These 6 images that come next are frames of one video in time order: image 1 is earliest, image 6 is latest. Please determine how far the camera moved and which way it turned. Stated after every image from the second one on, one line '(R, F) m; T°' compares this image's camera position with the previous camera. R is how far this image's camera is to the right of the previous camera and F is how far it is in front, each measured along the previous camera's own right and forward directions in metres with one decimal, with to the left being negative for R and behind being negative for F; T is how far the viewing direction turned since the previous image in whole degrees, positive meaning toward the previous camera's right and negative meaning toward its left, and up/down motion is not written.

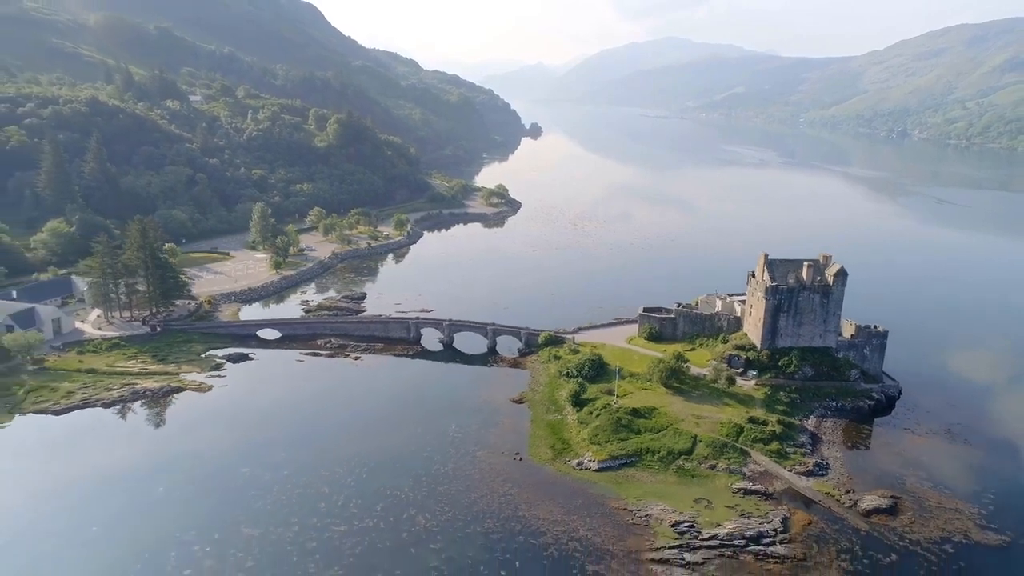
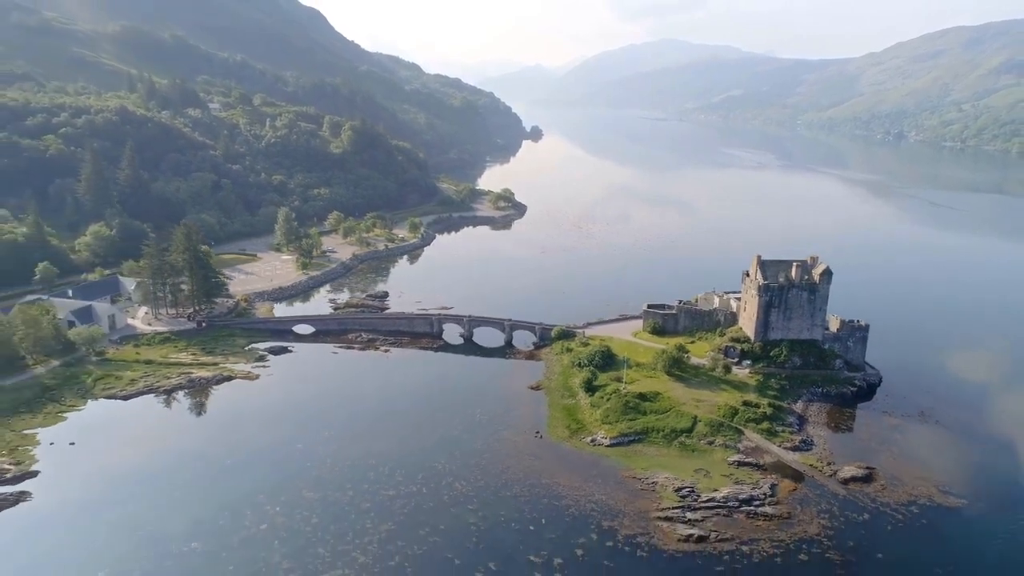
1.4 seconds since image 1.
(-1.2, -4.3) m; 0°
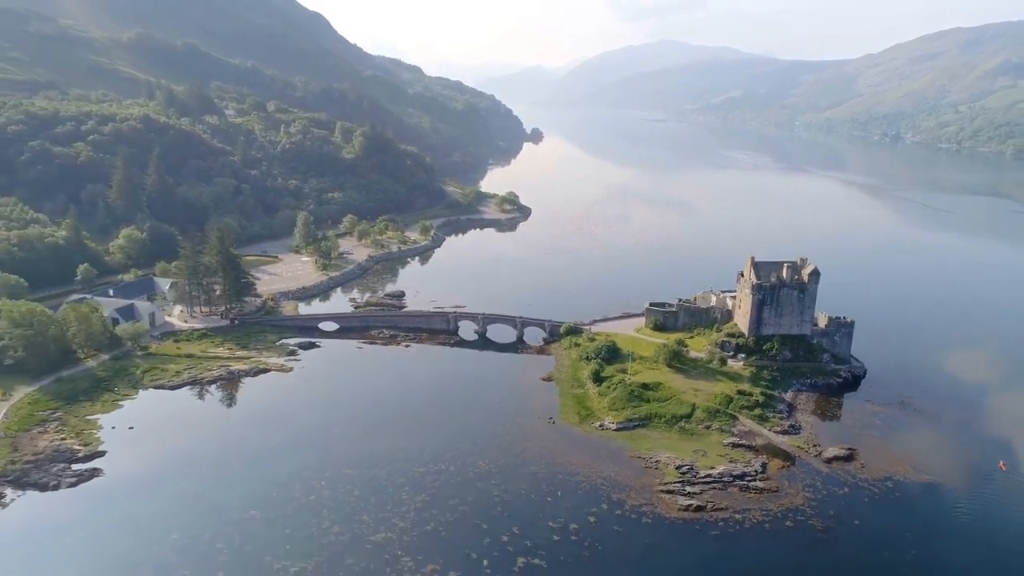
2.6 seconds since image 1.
(-1.0, -3.8) m; 0°
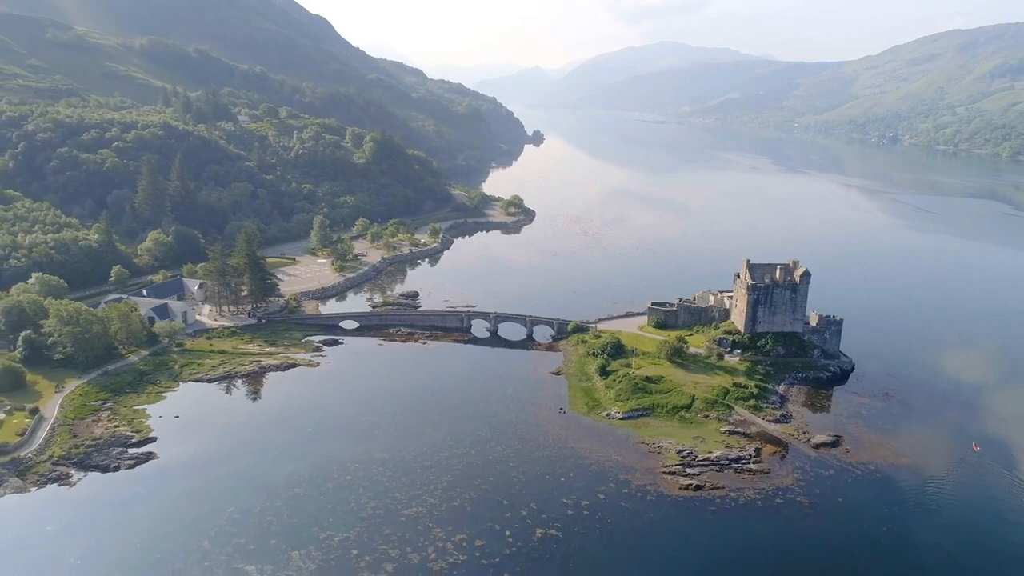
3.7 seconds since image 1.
(-0.9, -3.5) m; 0°
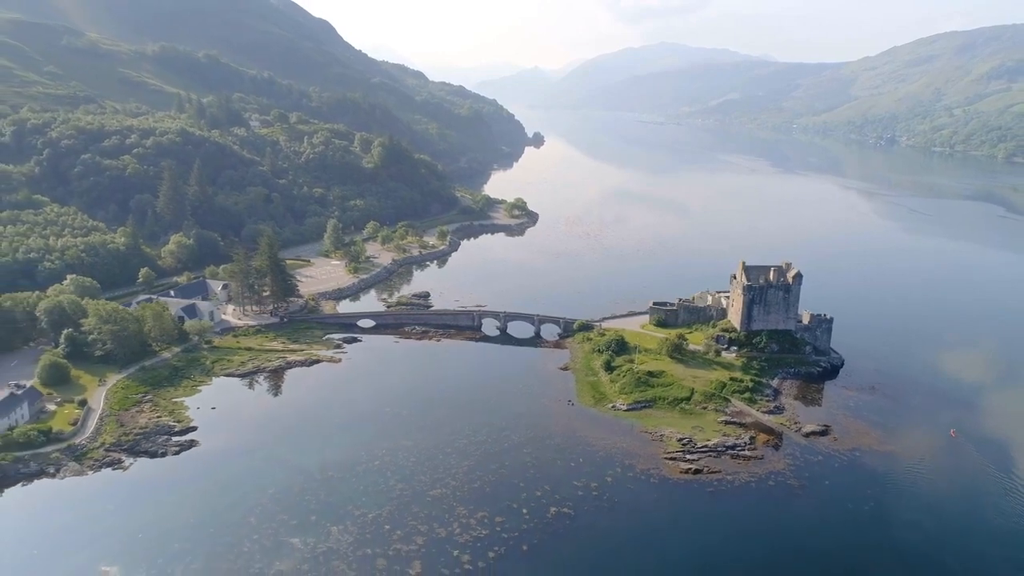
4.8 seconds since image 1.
(-0.9, -3.2) m; 0°
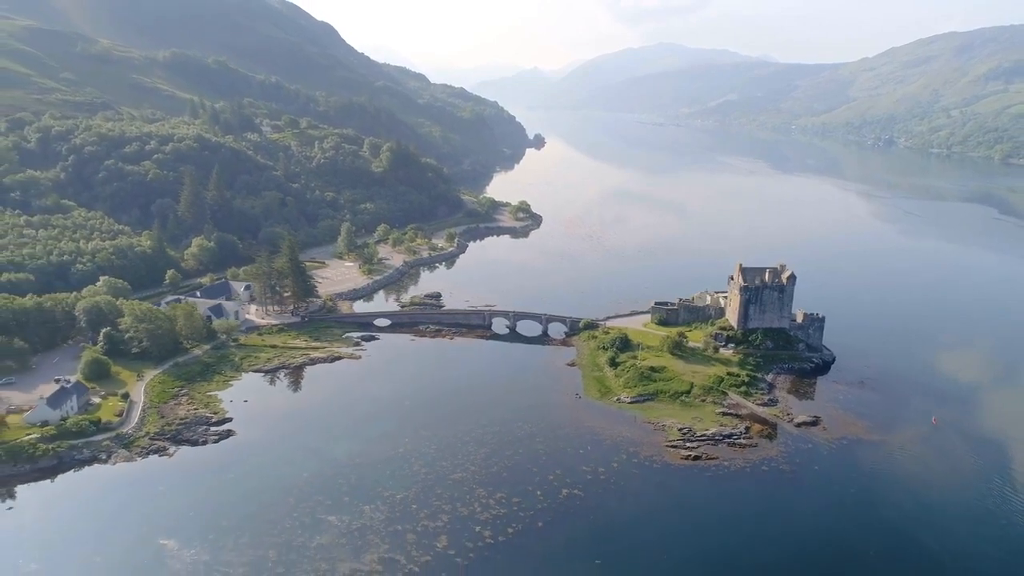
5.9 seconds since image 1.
(-0.9, -3.3) m; 0°
